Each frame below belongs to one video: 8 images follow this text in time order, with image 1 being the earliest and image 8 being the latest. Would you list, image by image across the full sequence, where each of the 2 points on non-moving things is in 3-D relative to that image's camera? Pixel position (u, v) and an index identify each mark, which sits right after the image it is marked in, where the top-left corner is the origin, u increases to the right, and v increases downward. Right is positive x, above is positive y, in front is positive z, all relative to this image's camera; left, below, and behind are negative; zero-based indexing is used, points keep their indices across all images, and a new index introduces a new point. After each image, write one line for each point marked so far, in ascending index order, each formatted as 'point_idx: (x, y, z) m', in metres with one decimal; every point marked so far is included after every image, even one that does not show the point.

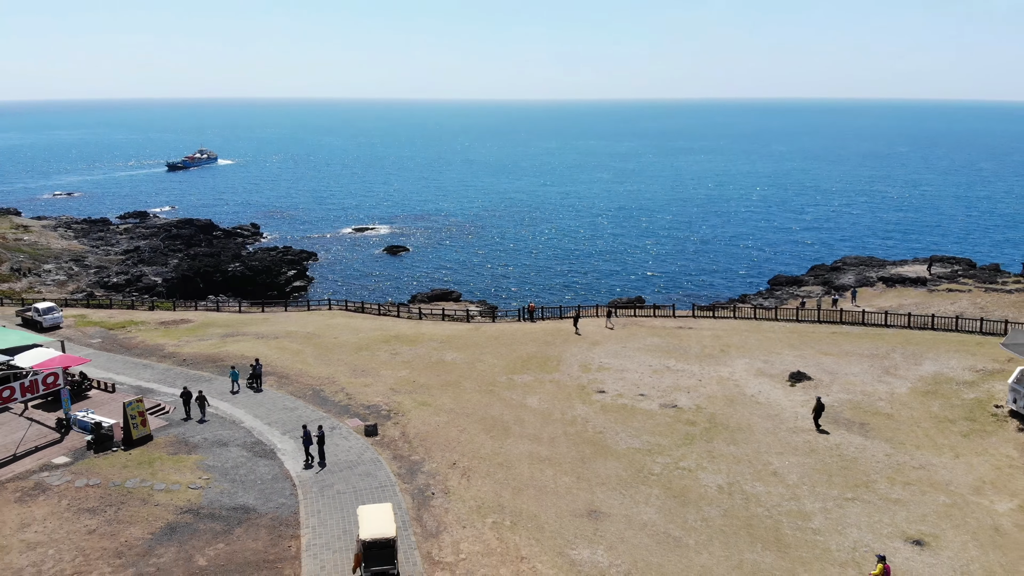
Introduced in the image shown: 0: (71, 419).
0: (-9.0, -2.7, +16.9) m
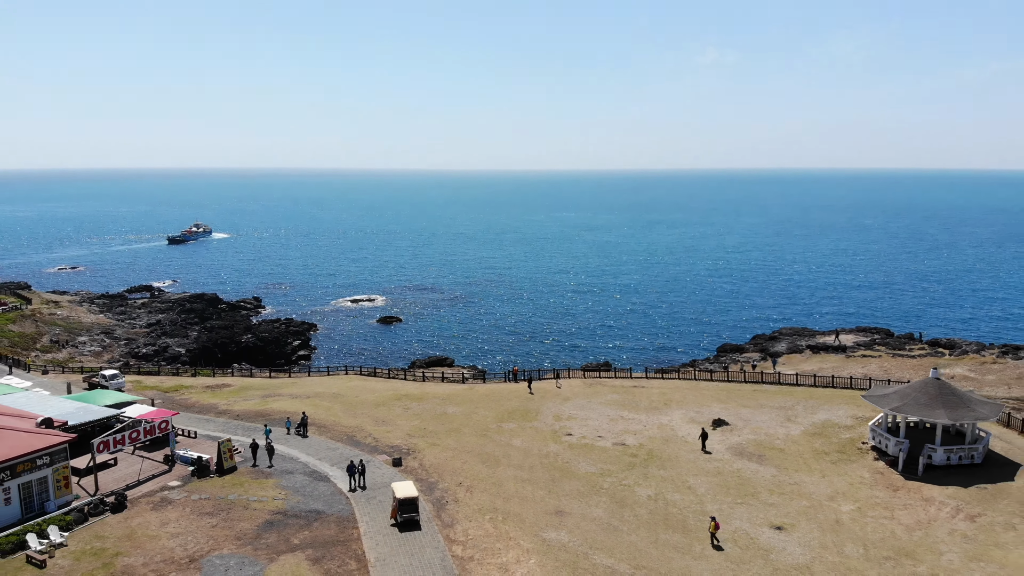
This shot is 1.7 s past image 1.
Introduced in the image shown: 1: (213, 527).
0: (-9.3, -4.6, +22.7) m
1: (-6.8, -5.4, +18.8) m
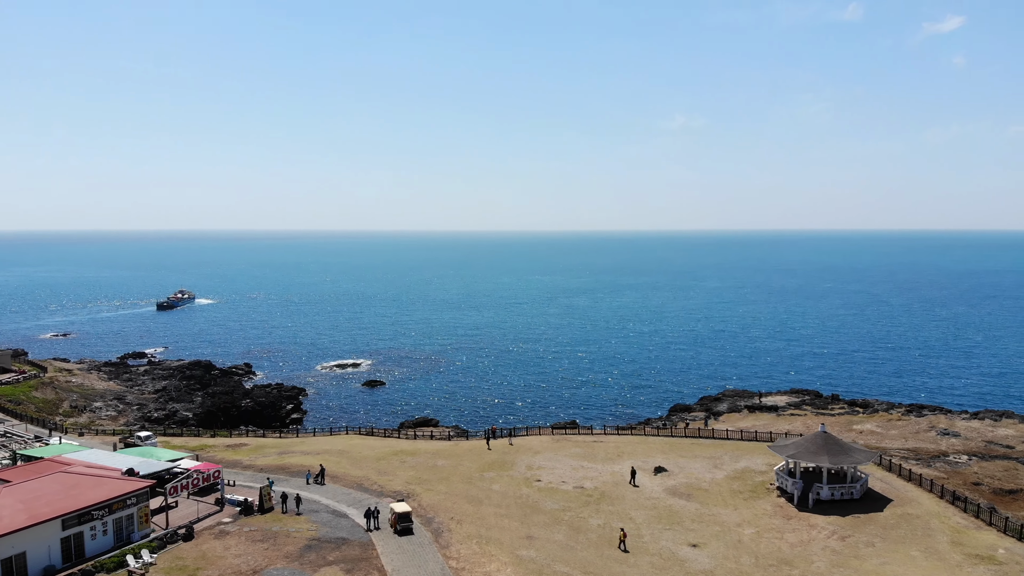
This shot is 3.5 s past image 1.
0: (-9.9, -7.3, +28.5) m
1: (-7.4, -7.8, +24.6) m
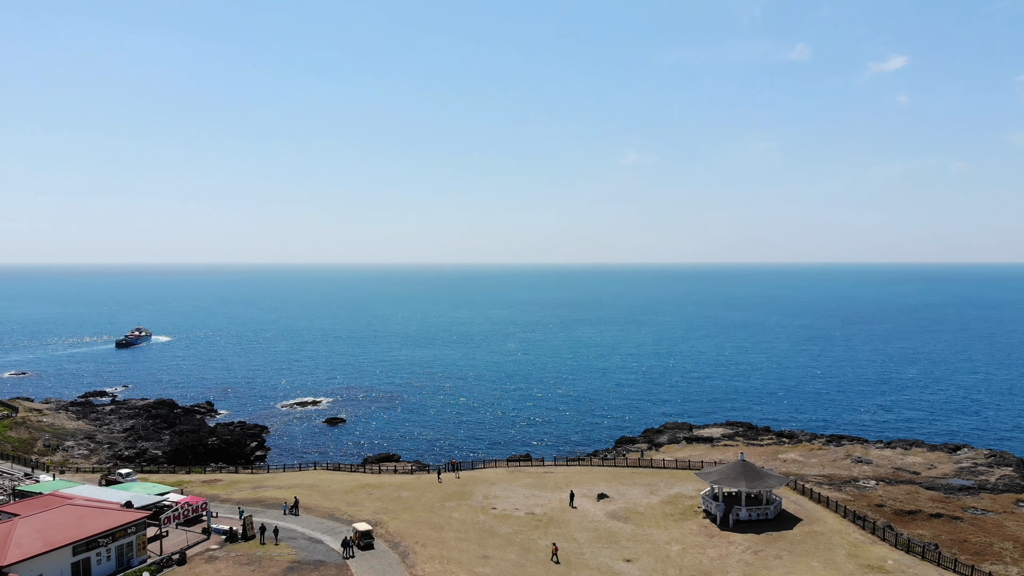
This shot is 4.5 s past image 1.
0: (-11.6, -9.2, +31.6) m
1: (-8.8, -9.6, +27.8) m
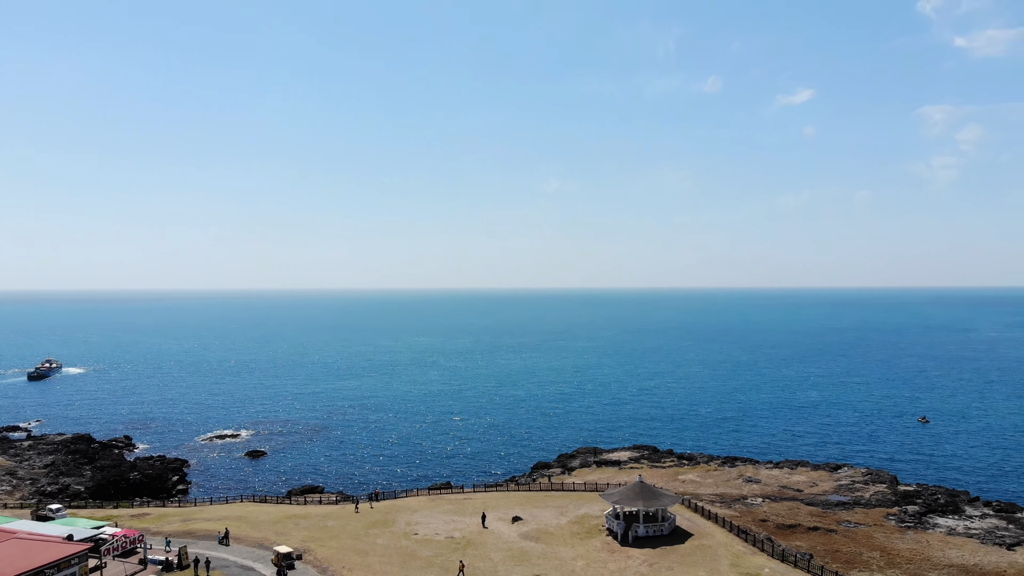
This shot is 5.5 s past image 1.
0: (-14.8, -11.0, +33.5) m
1: (-11.7, -11.3, +30.0) m
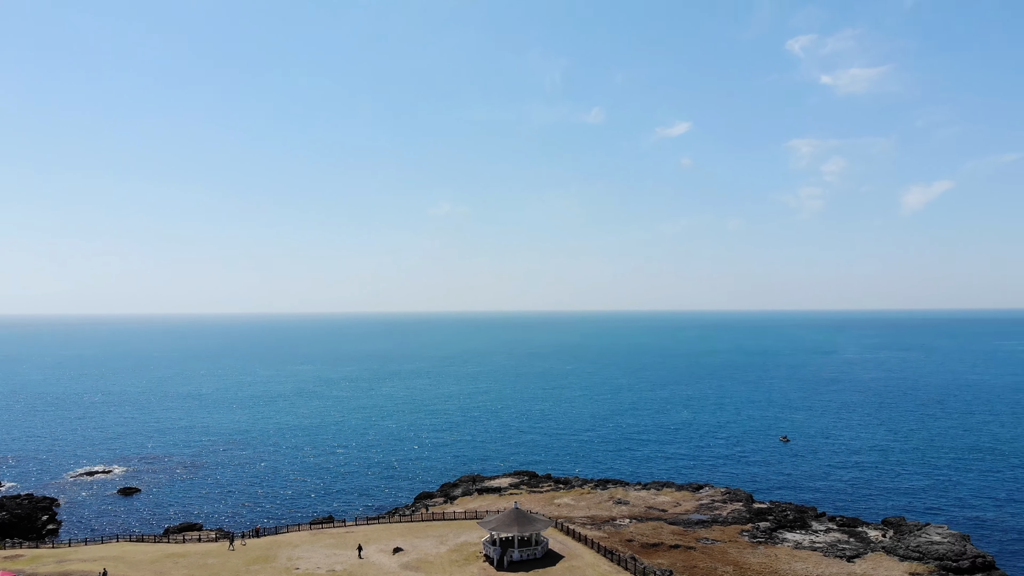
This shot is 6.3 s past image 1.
0: (-19.8, -12.8, +33.1) m
1: (-16.3, -12.9, +30.0) m
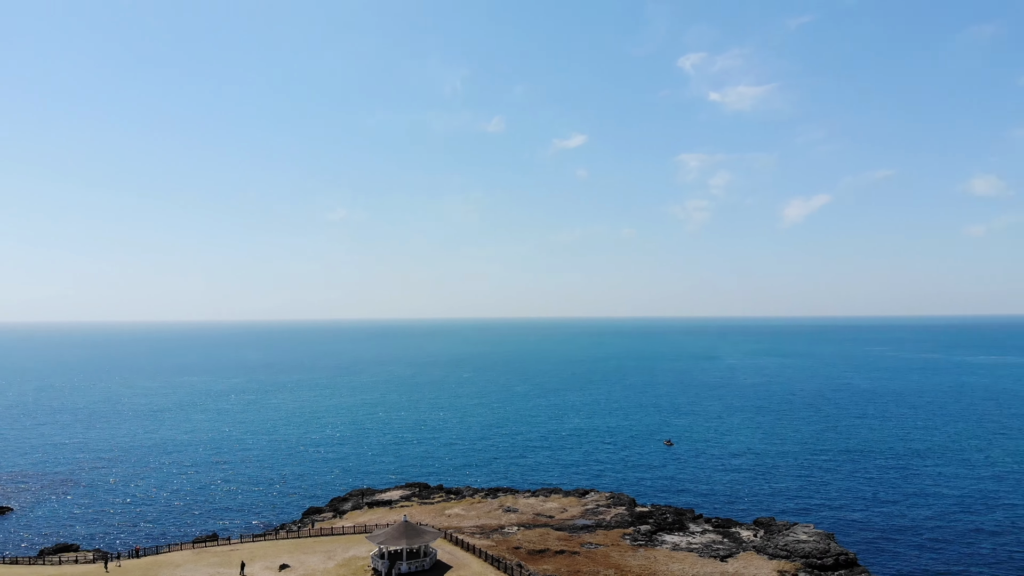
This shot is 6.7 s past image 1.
0: (-24.4, -13.4, +31.2) m
1: (-20.4, -13.5, +28.6) m
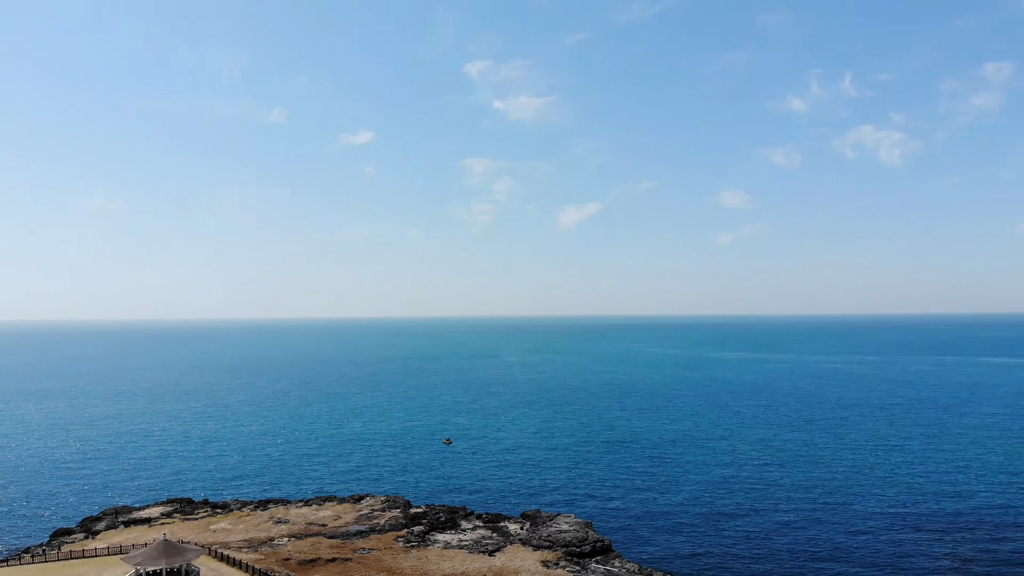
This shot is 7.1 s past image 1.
0: (-32.4, -13.6, +24.9) m
1: (-28.0, -13.8, +23.4) m
